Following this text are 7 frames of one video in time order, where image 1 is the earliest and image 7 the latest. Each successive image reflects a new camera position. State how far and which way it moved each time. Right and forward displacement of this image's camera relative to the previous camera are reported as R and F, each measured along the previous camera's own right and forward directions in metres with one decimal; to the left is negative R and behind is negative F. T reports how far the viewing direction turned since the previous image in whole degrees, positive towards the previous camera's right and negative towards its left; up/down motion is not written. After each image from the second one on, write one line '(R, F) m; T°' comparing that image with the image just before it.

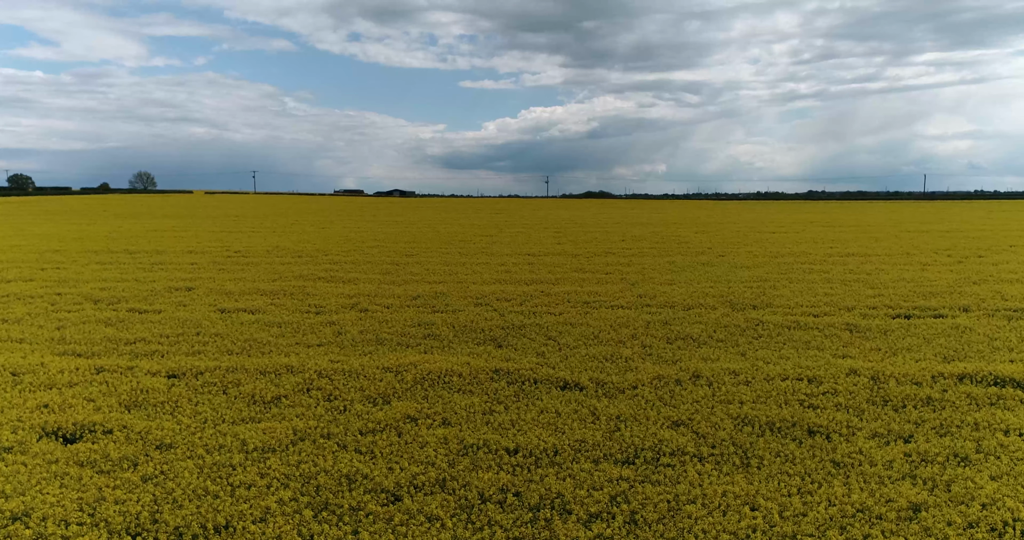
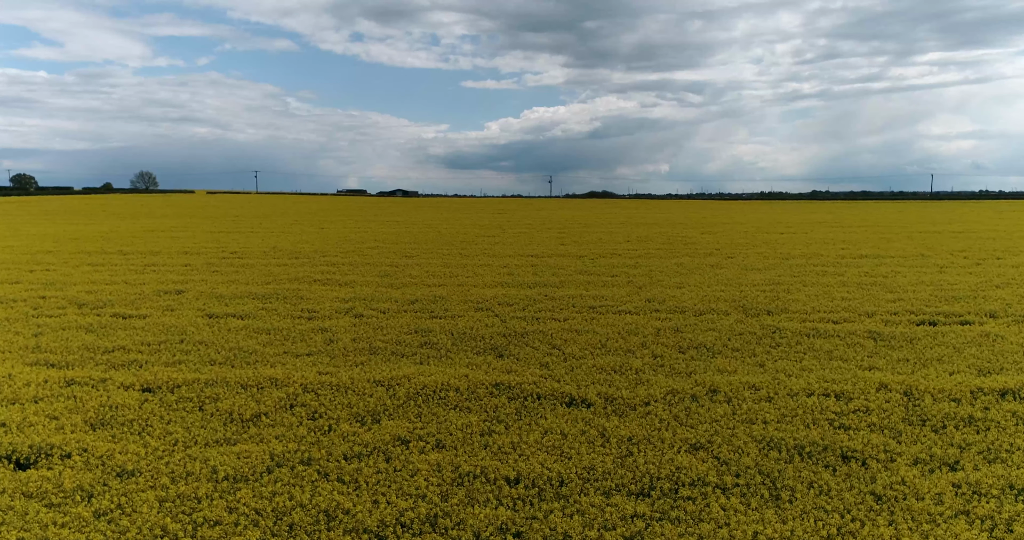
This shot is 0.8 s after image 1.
(0.0, +0.5) m; 0°
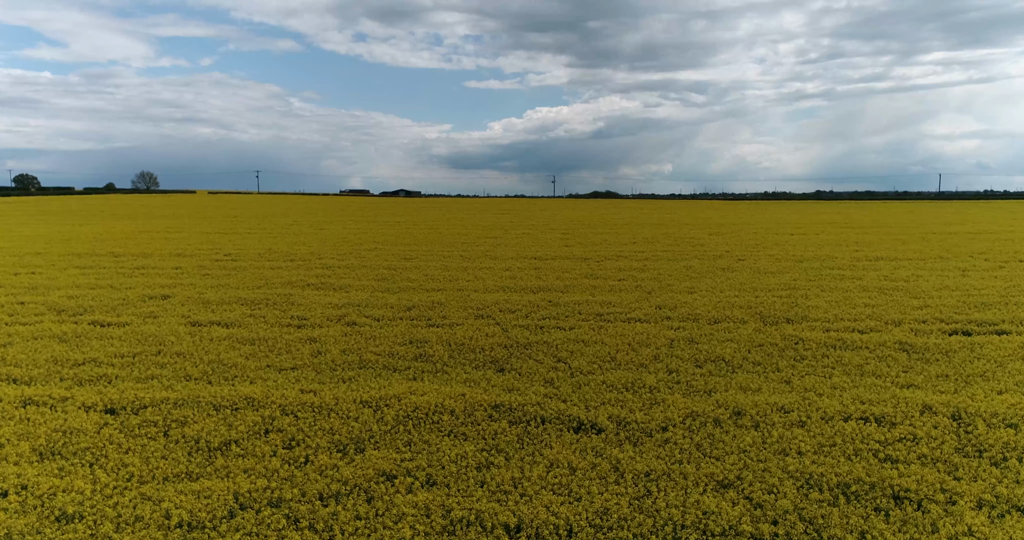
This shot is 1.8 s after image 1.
(0.0, +0.6) m; 0°
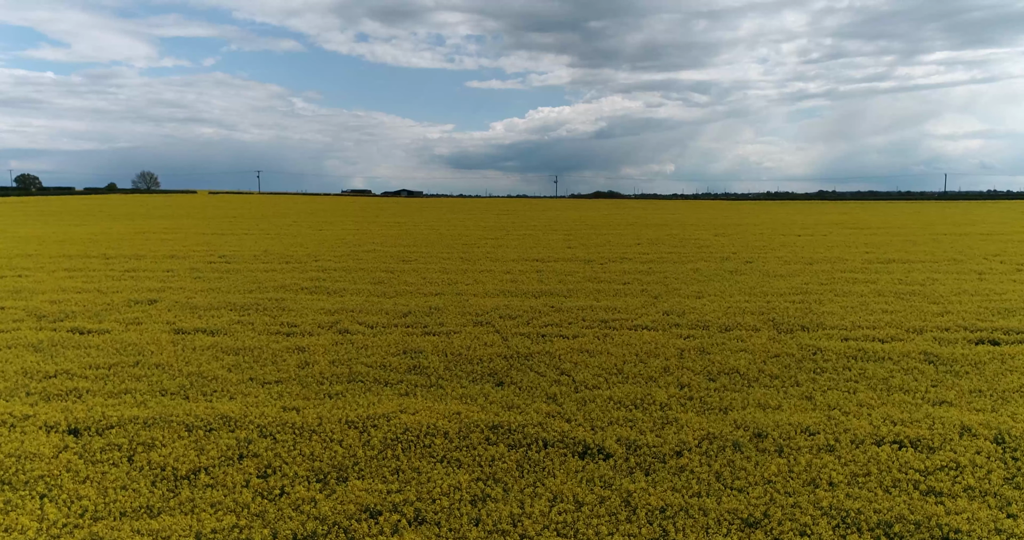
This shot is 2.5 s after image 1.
(0.0, +0.5) m; 0°
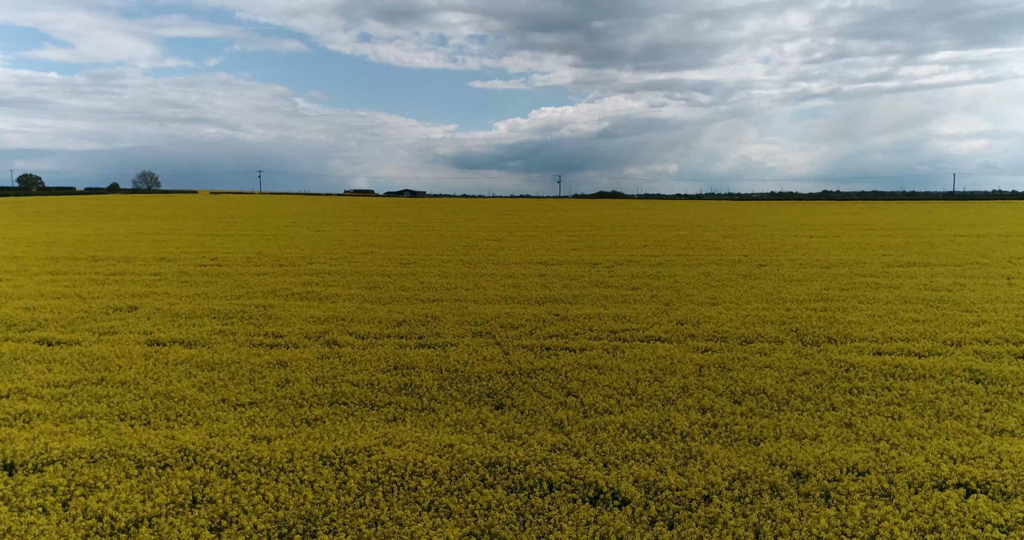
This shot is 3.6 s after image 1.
(0.0, +0.7) m; 0°
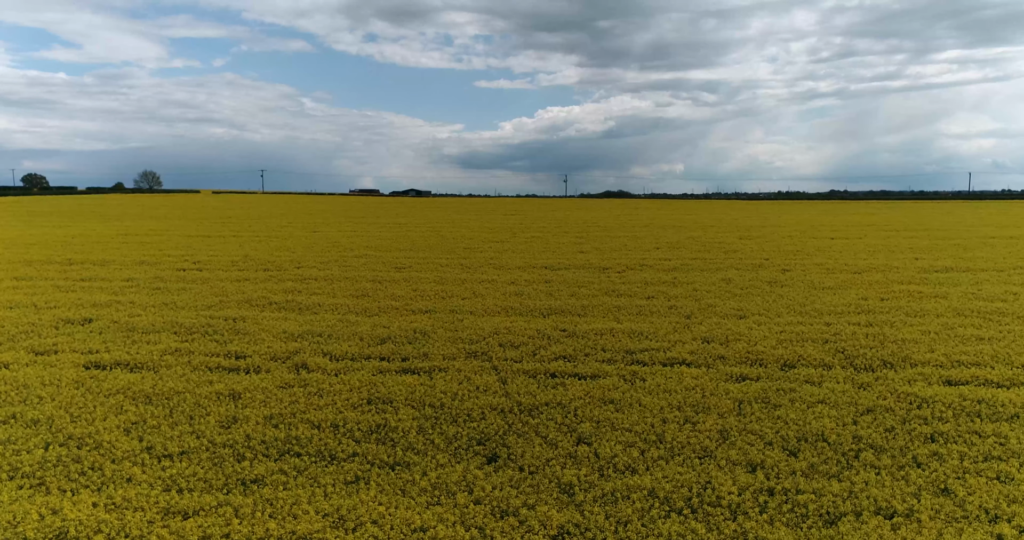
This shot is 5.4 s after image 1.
(0.0, +1.2) m; 0°
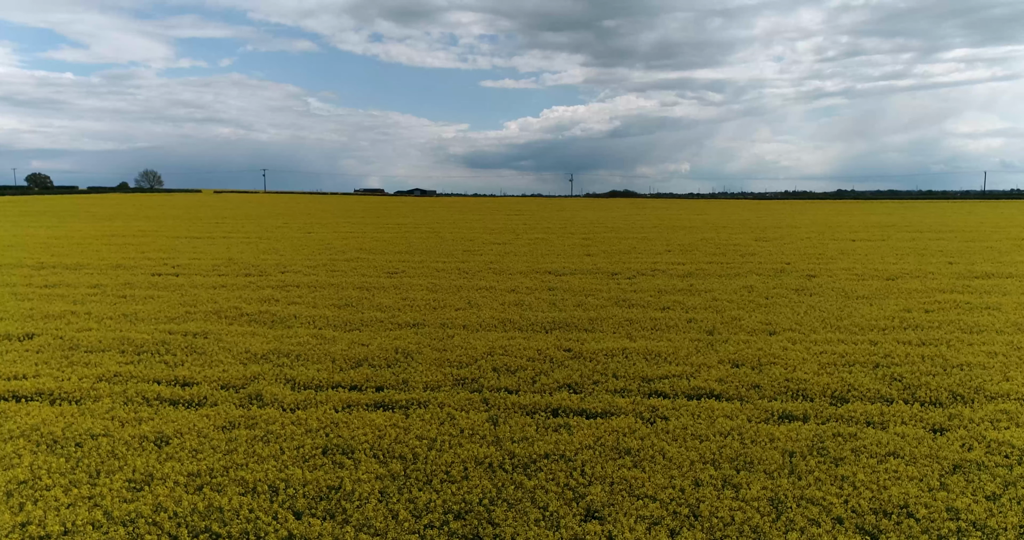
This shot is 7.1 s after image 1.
(+0.1, +1.1) m; 0°
